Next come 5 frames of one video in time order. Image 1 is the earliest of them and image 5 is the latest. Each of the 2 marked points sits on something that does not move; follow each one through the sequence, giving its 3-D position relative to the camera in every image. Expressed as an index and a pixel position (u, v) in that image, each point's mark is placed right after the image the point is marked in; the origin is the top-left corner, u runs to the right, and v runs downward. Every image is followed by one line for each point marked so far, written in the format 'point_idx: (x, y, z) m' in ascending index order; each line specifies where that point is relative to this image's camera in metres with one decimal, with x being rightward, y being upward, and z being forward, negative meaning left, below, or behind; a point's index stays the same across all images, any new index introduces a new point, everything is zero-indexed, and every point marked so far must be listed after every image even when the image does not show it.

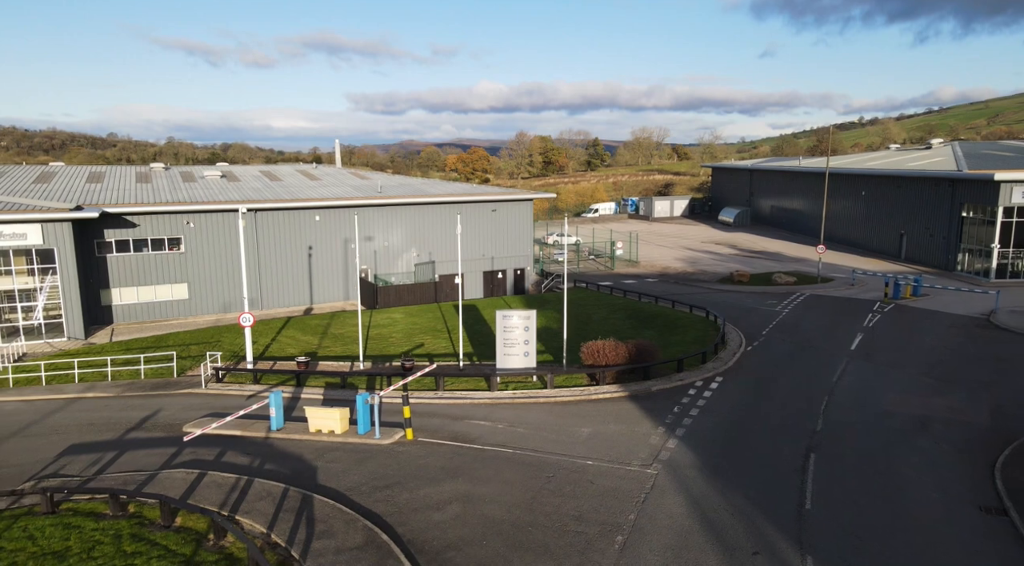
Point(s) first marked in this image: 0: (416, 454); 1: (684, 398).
0: (-1.9, -3.4, +15.3) m
1: (+4.4, -3.0, +19.9) m
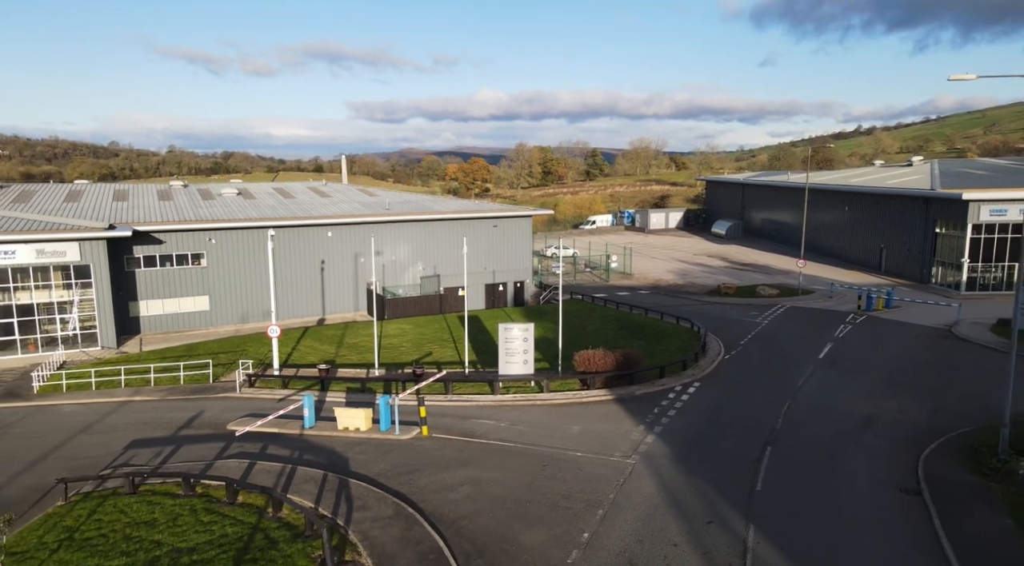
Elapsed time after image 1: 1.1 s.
0: (-1.9, -3.8, +18.1) m
1: (+4.4, -3.4, +22.6) m
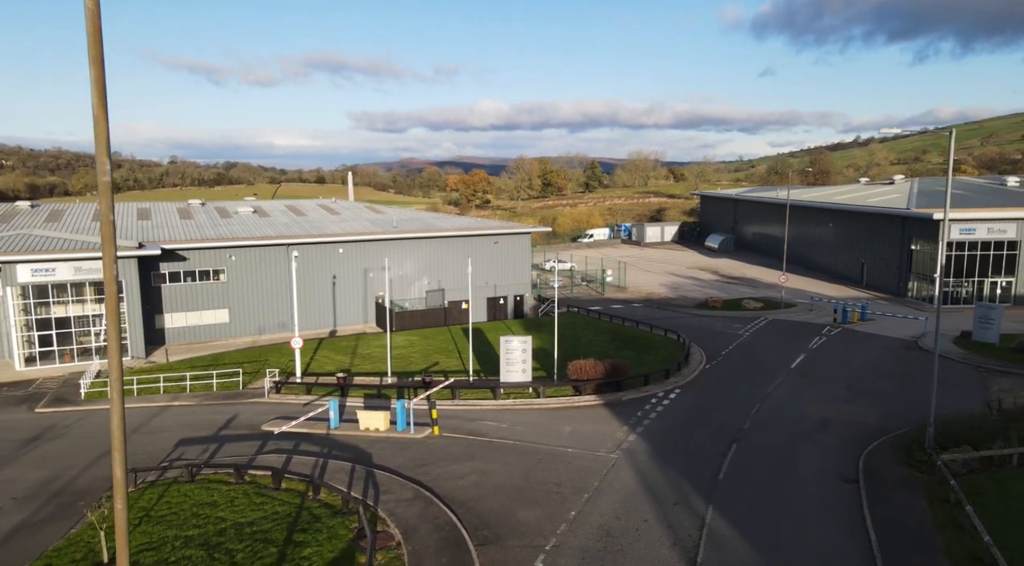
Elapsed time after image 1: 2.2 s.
0: (-1.9, -4.4, +20.9) m
1: (+4.4, -4.0, +25.5) m
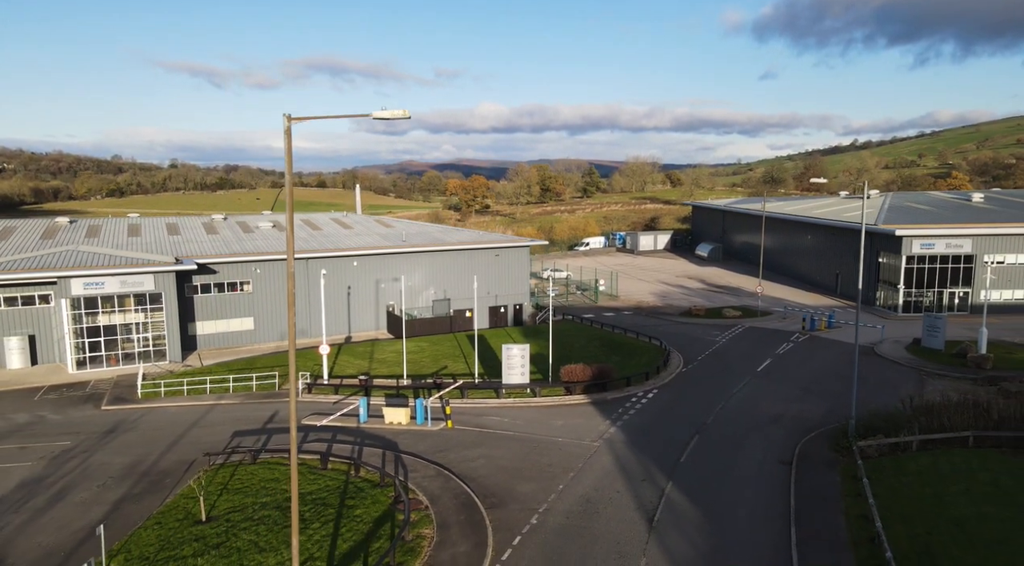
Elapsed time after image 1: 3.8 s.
0: (-1.9, -5.0, +25.3) m
1: (+4.4, -4.6, +29.8) m
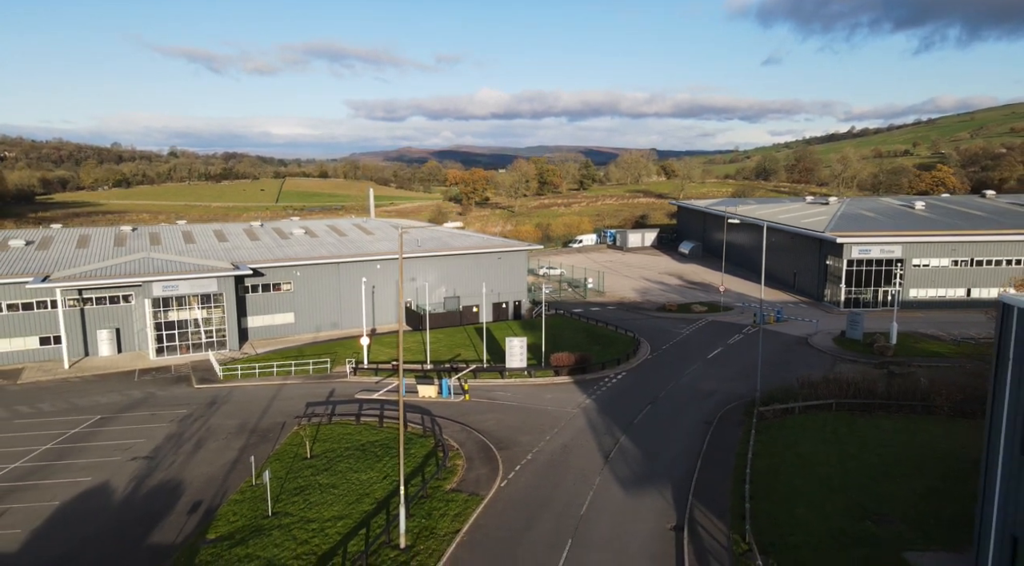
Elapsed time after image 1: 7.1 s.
0: (-1.8, -5.4, +34.4) m
1: (+4.5, -5.0, +39.0) m
